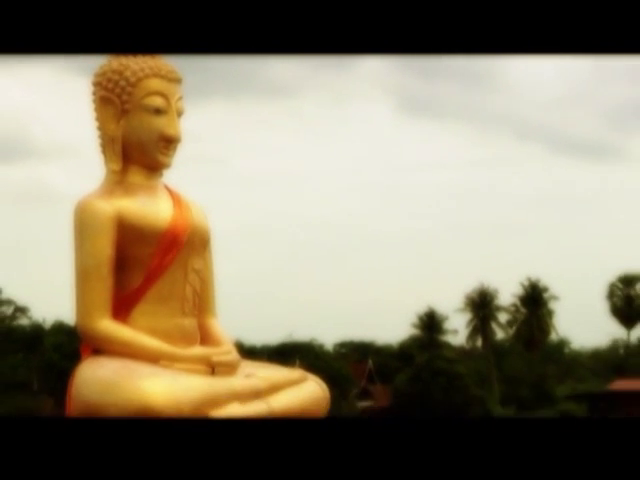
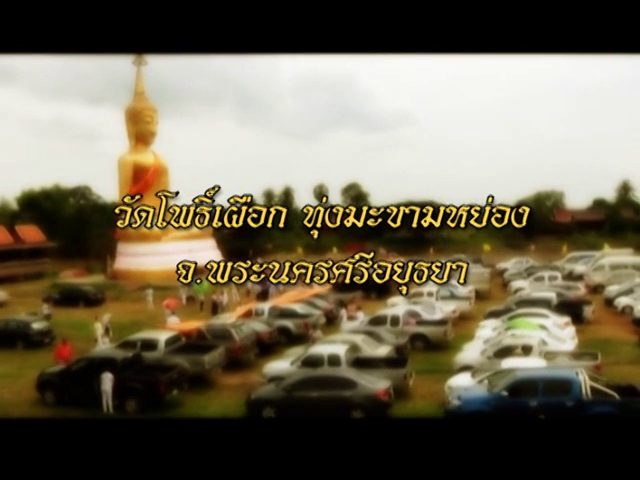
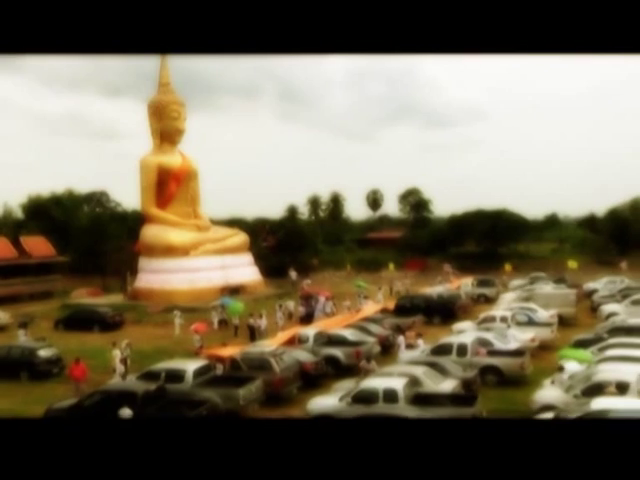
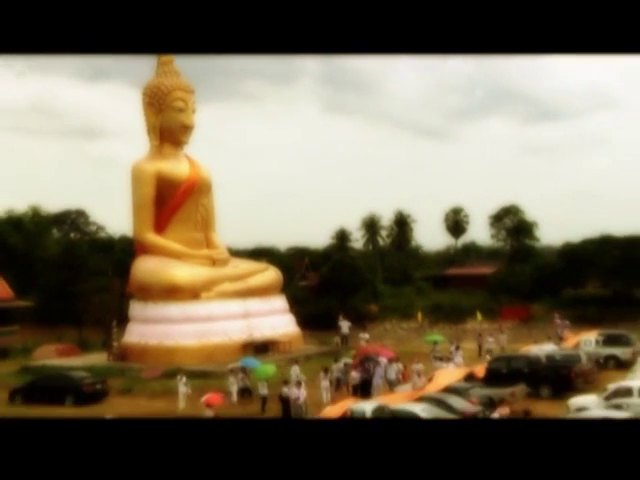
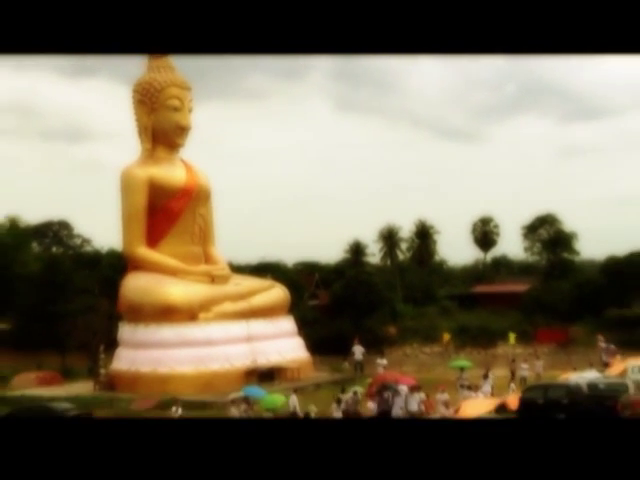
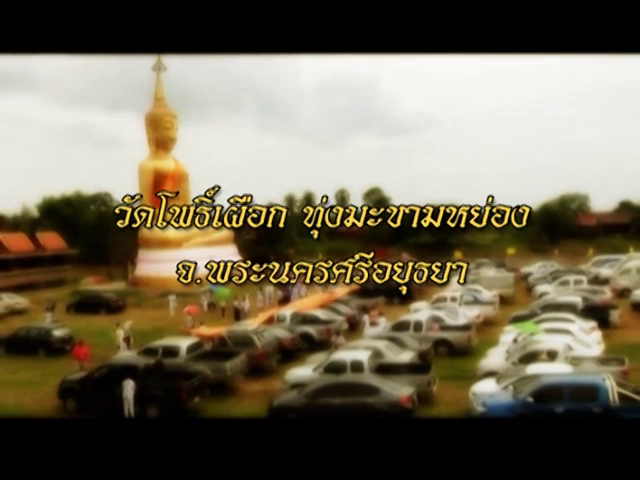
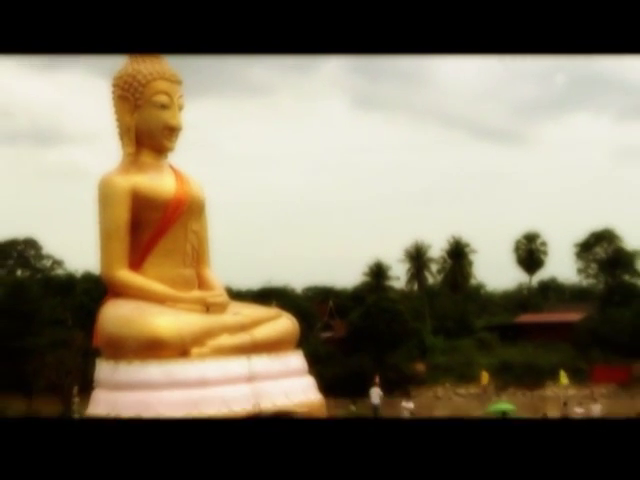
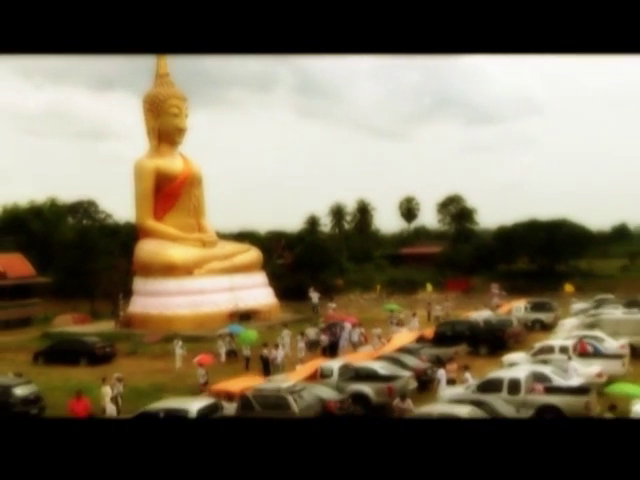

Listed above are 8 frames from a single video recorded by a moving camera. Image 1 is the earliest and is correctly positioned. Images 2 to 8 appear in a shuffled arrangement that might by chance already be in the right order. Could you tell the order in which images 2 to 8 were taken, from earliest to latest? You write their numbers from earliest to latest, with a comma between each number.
7, 5, 4, 8, 3, 6, 2
